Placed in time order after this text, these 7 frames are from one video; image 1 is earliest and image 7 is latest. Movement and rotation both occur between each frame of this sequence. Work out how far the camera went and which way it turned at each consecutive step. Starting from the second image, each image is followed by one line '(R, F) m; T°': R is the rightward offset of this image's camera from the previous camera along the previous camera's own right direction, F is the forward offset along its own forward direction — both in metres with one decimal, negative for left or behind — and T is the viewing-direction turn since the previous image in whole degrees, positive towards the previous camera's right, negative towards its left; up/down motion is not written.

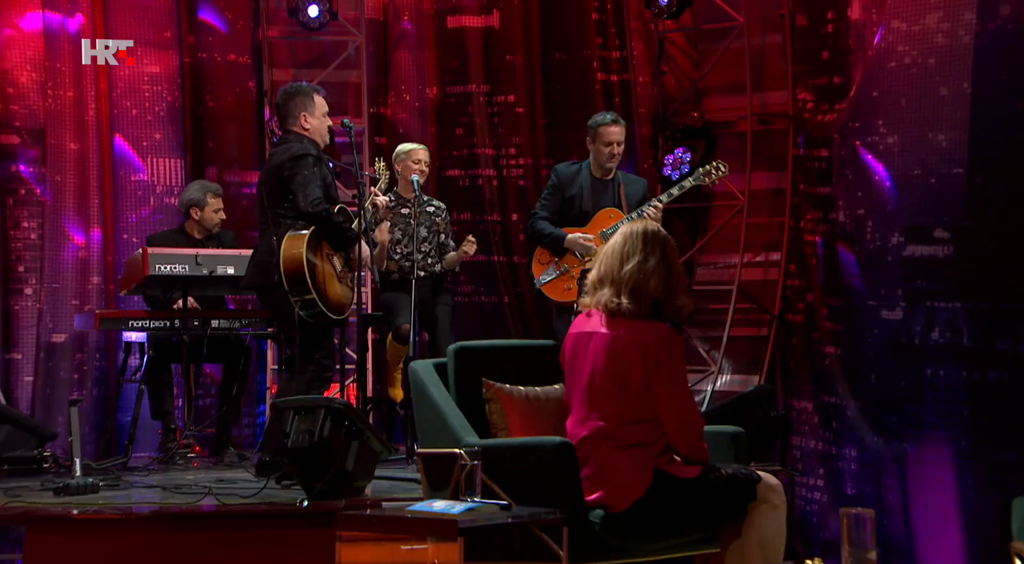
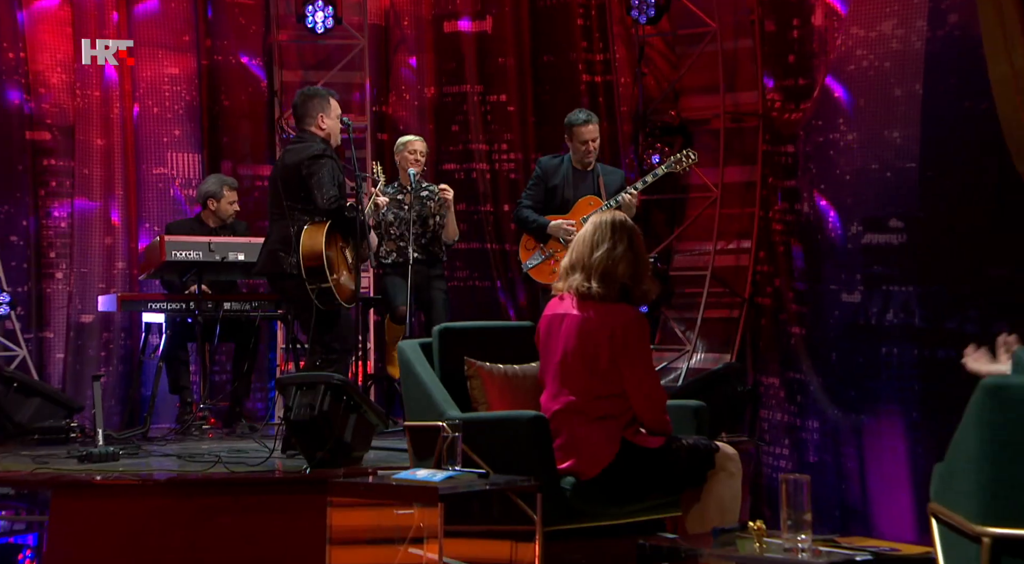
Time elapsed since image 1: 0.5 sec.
(+0.1, -0.5) m; -1°
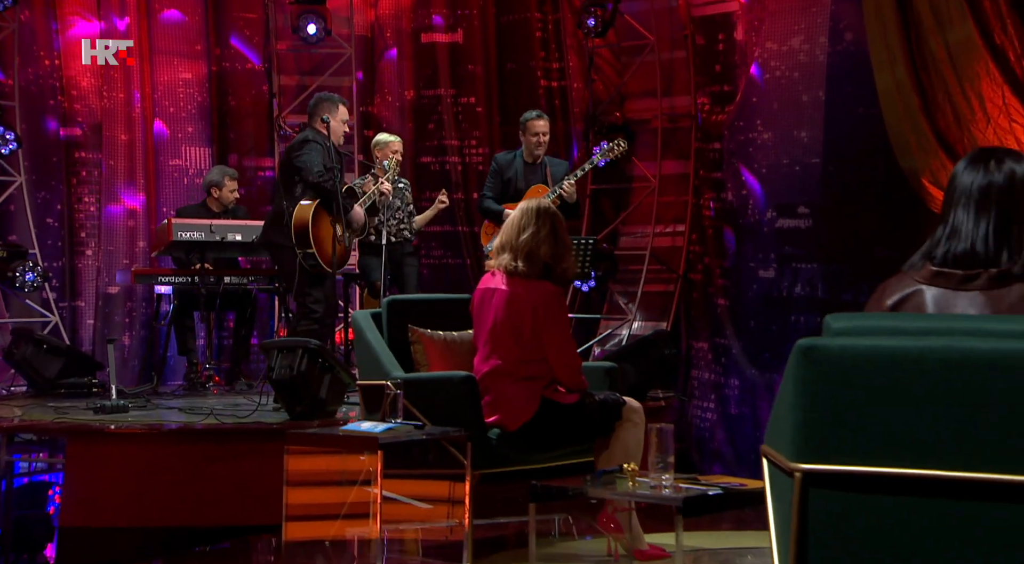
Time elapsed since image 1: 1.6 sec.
(+0.3, -1.0) m; -1°
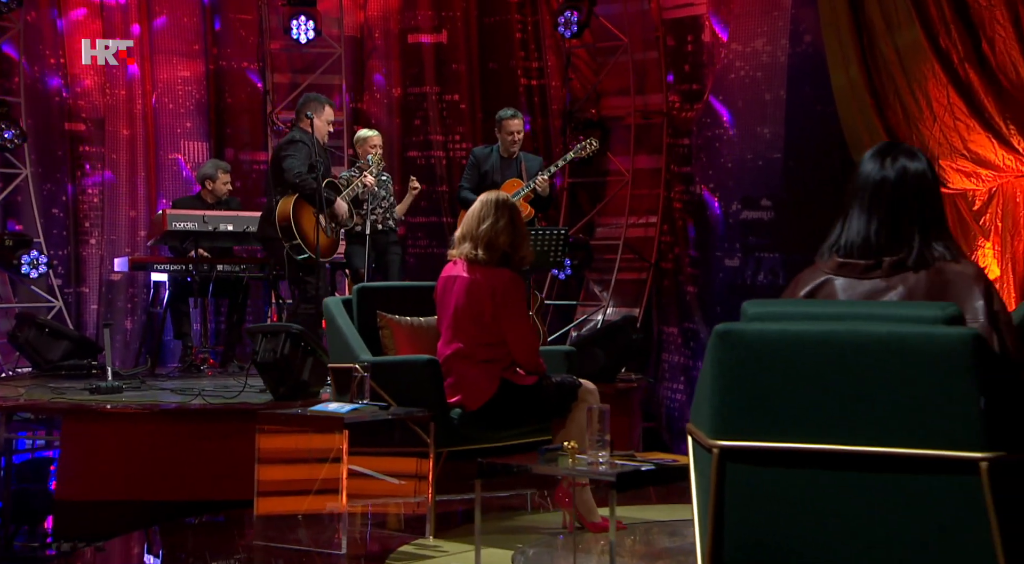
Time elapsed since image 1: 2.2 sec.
(+0.2, -0.4) m; 0°
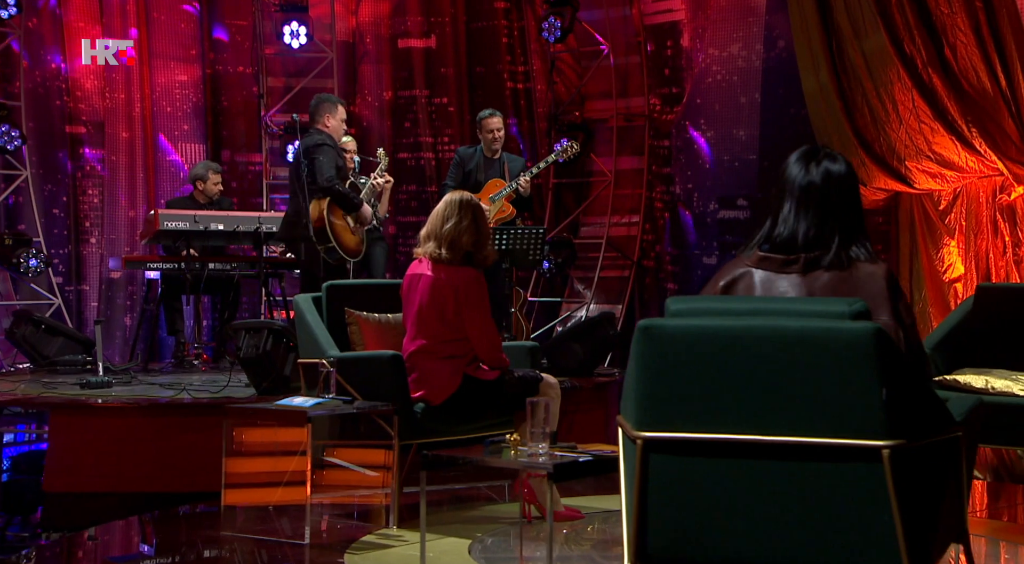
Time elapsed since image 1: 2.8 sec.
(+0.2, -0.2) m; -1°
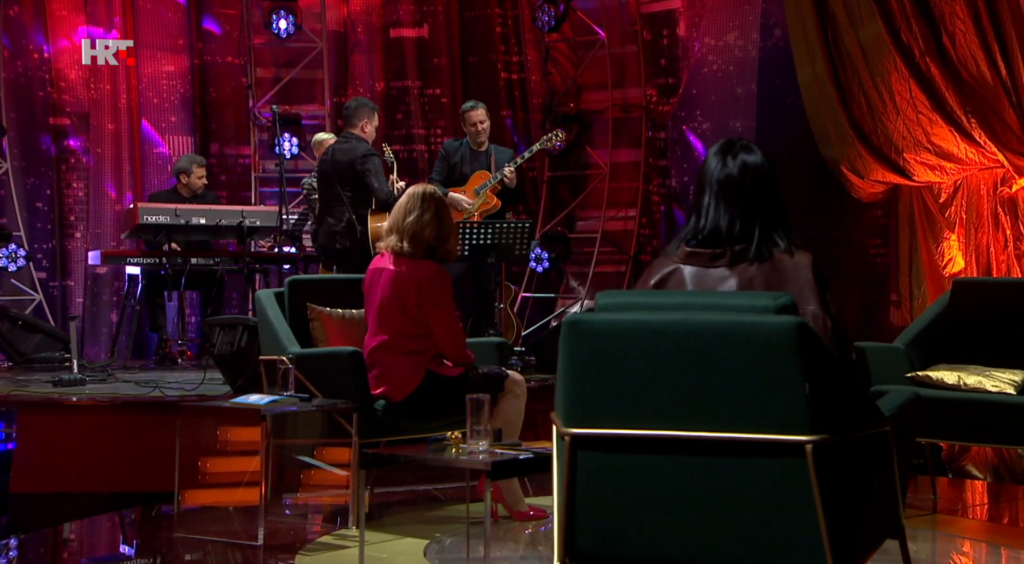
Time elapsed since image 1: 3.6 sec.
(+0.3, +0.2) m; -2°
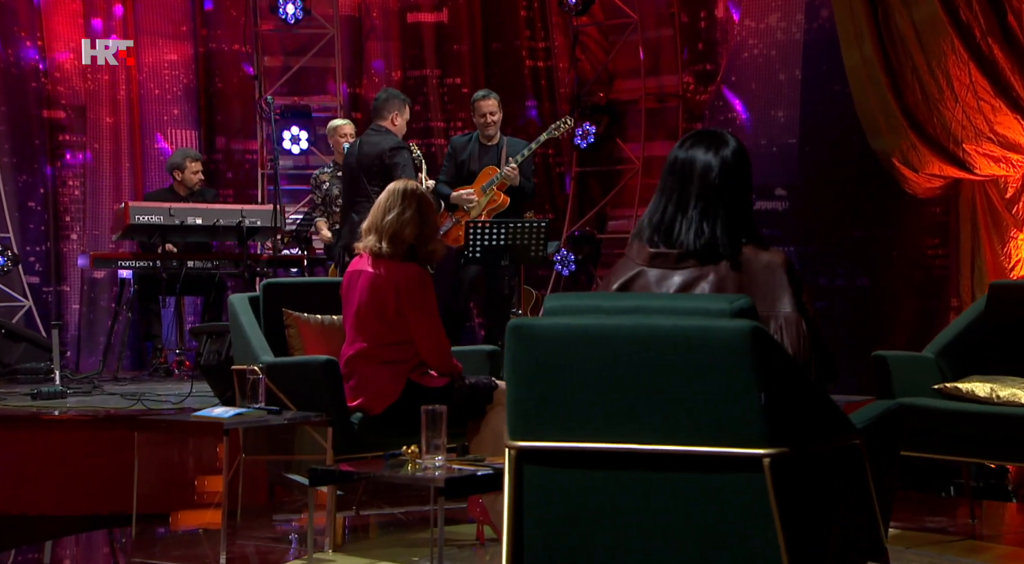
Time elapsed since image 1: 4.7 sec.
(+0.2, +0.6) m; -3°
